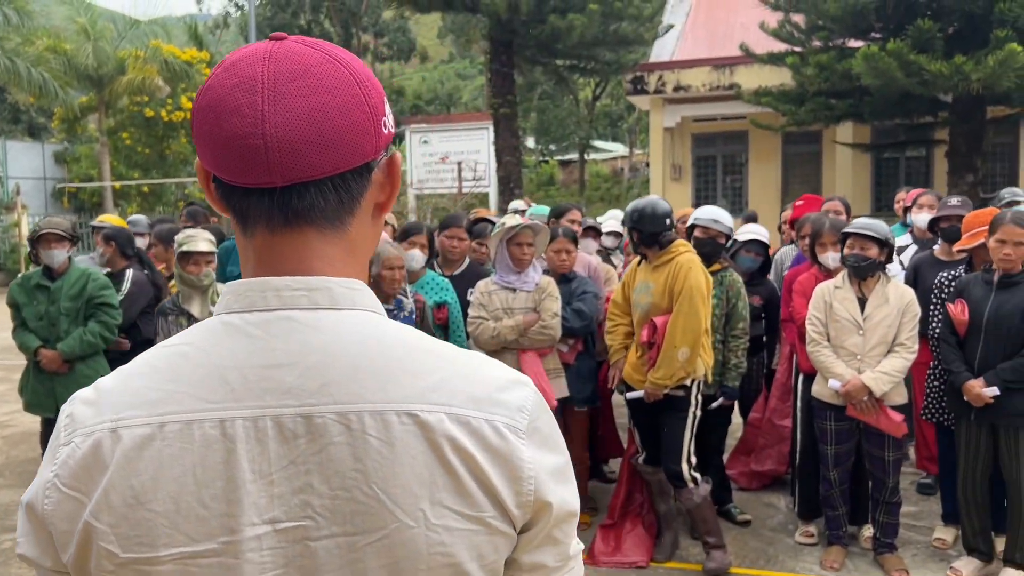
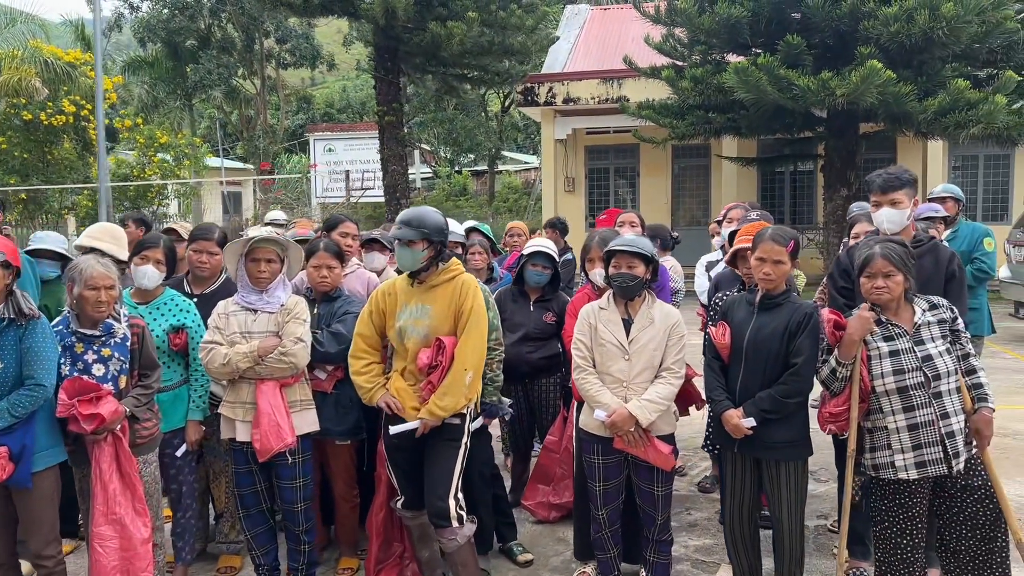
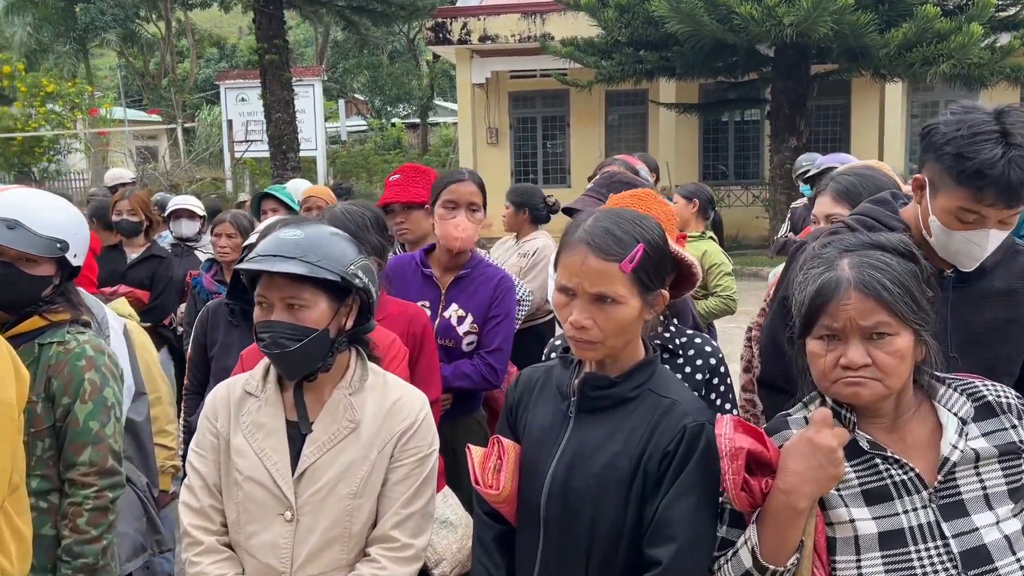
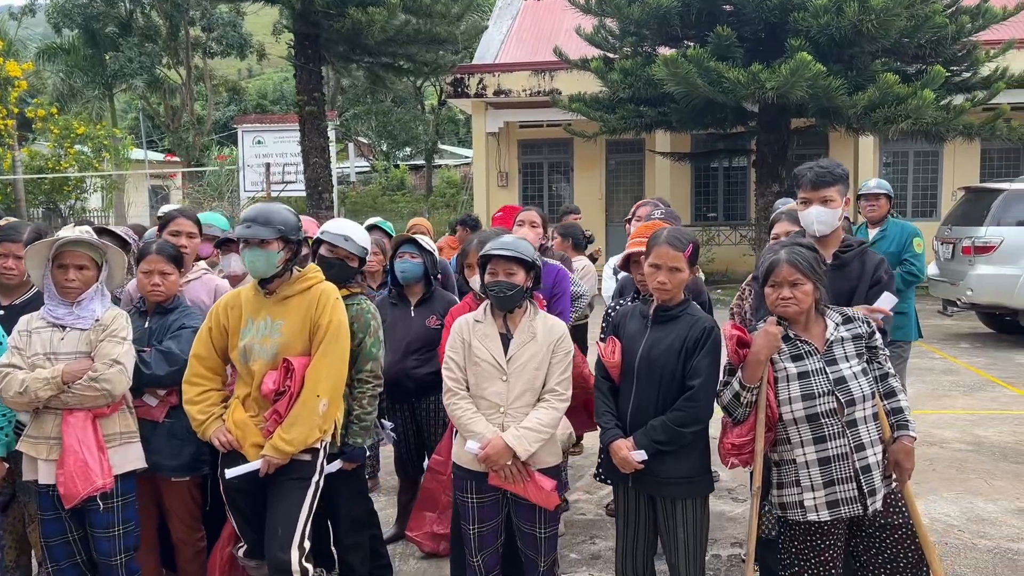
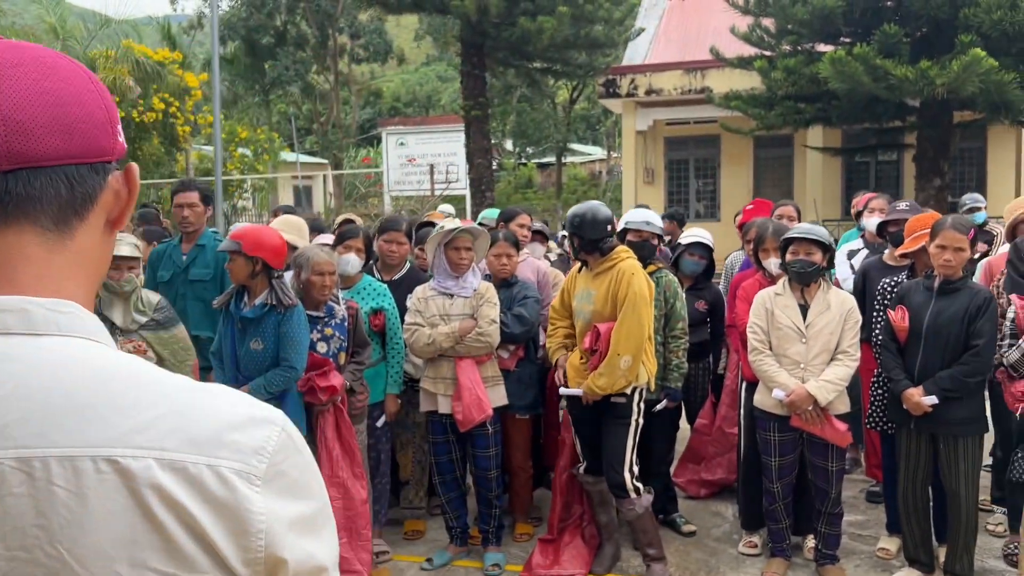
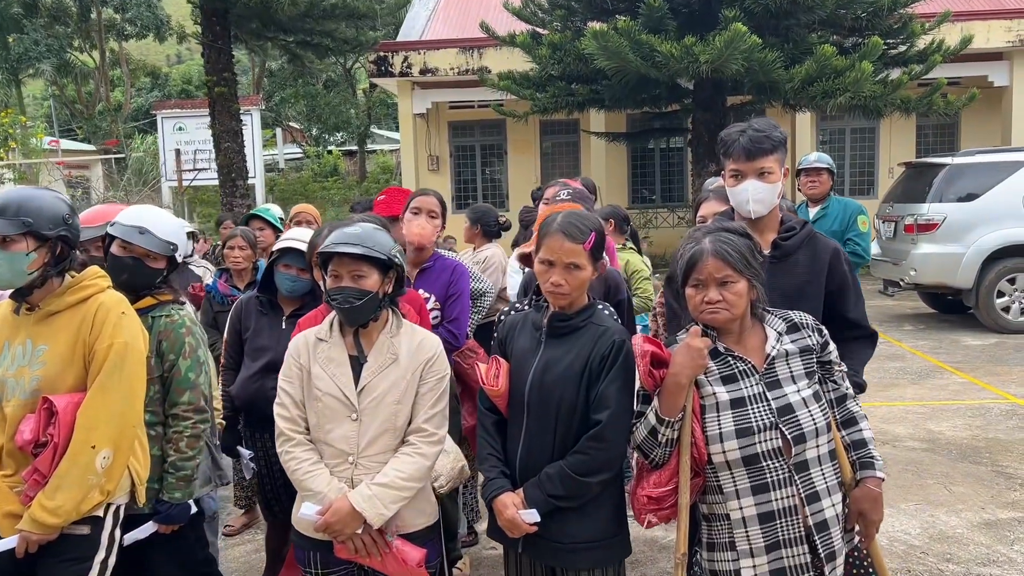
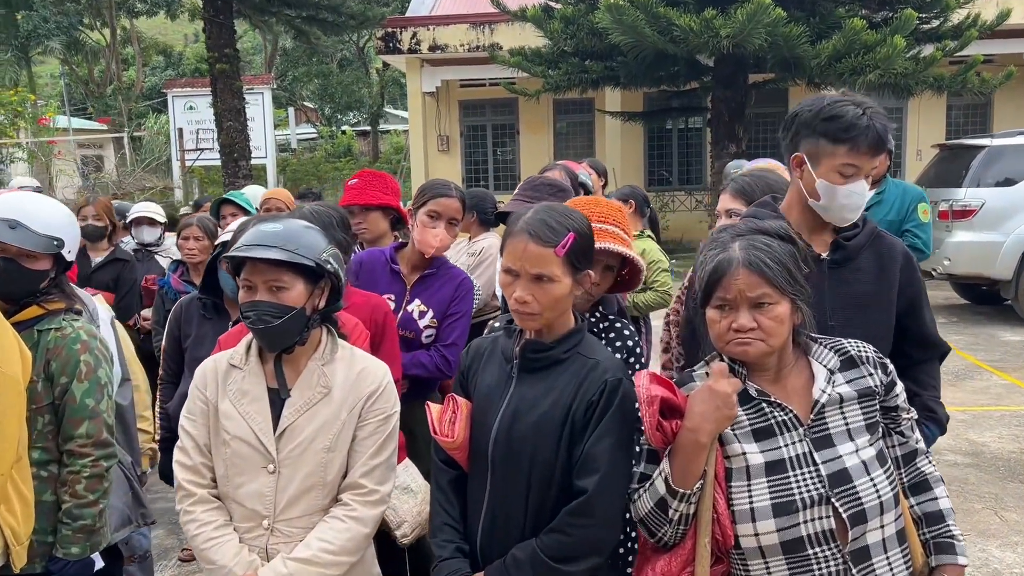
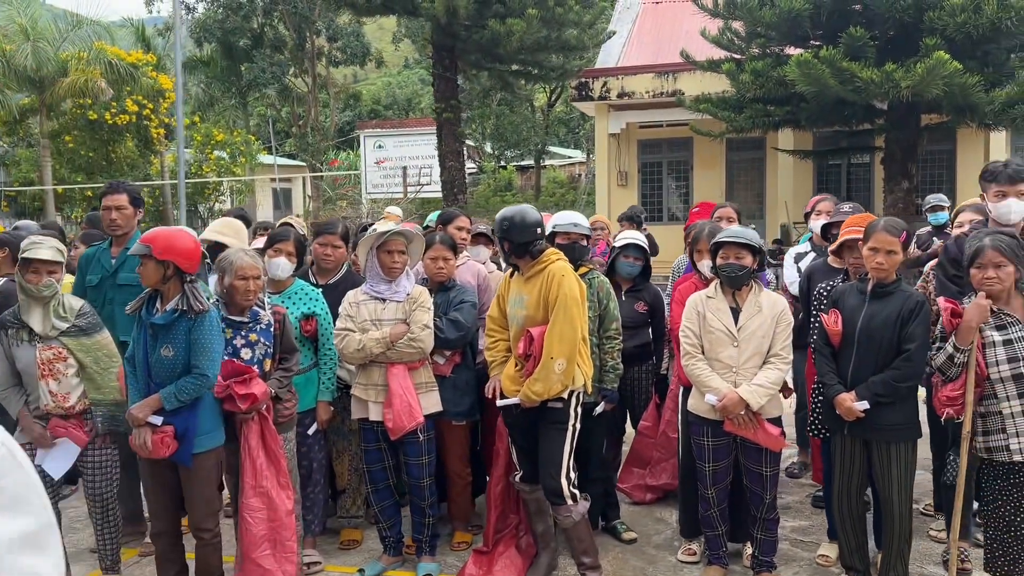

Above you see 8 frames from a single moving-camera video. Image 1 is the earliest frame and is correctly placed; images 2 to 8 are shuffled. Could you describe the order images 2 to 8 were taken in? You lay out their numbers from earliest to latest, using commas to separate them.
5, 8, 2, 4, 6, 7, 3
